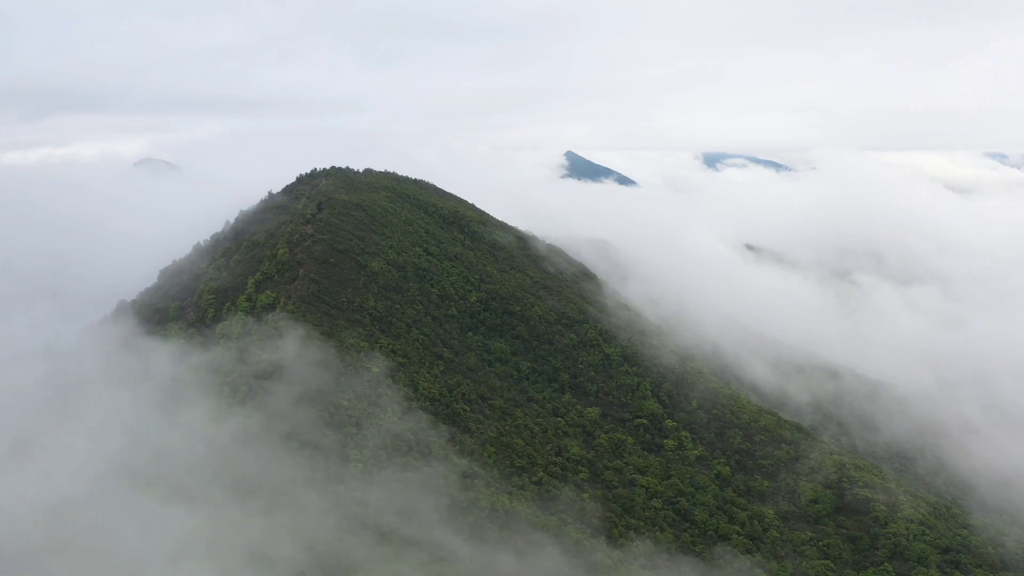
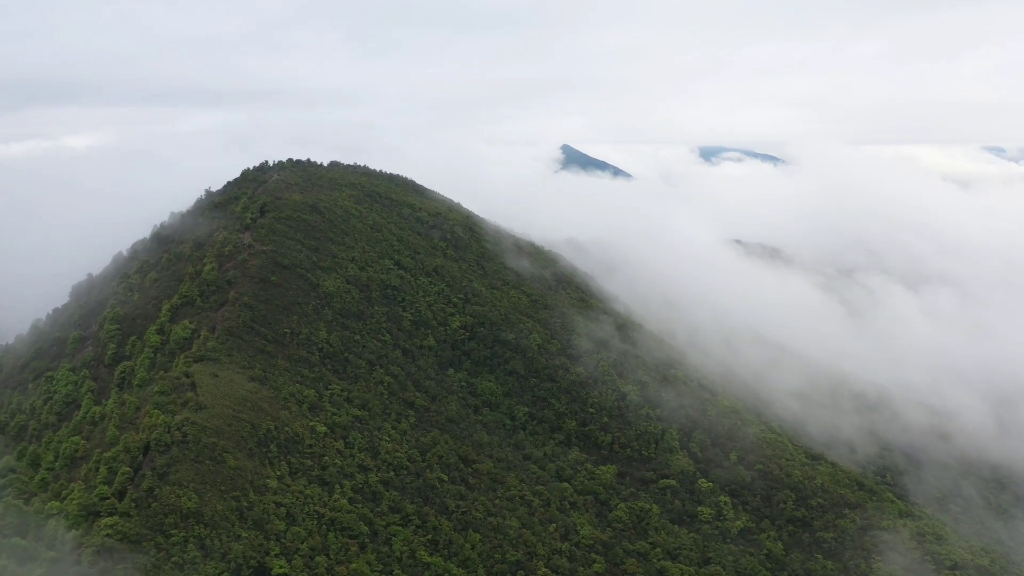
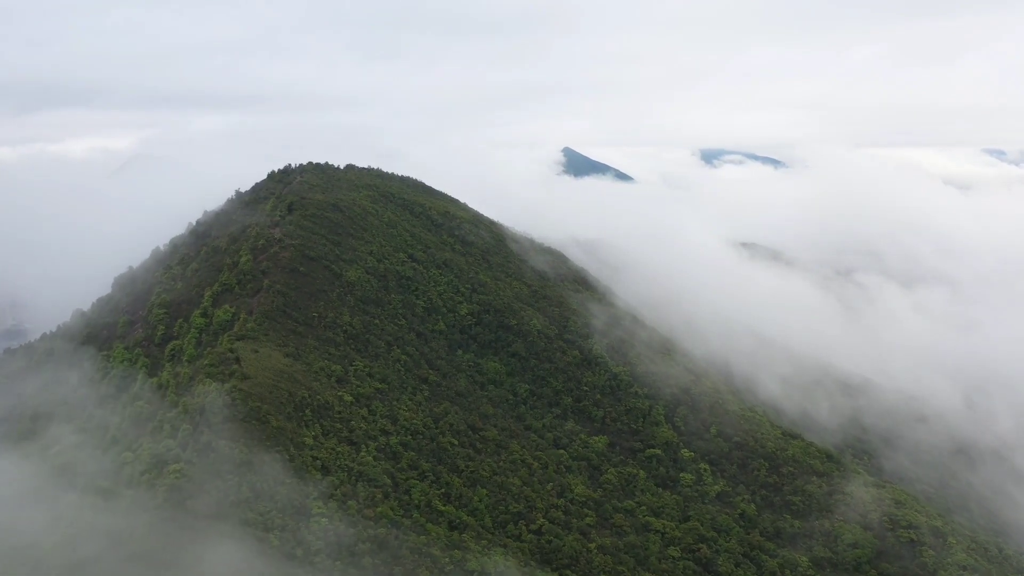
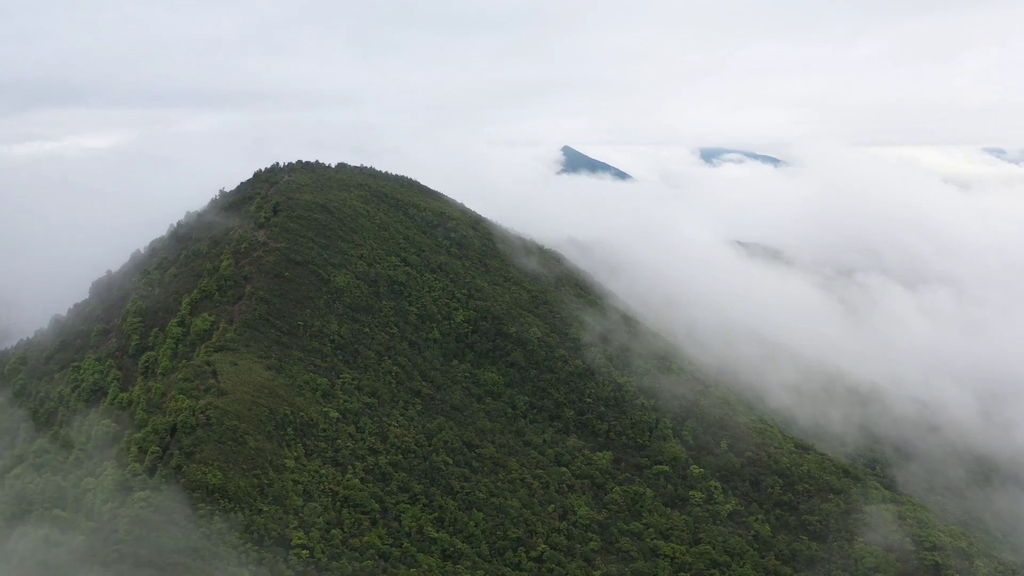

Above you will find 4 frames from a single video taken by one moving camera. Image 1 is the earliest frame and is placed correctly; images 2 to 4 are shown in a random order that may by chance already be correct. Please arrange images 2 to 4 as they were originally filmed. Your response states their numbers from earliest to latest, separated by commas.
3, 4, 2
